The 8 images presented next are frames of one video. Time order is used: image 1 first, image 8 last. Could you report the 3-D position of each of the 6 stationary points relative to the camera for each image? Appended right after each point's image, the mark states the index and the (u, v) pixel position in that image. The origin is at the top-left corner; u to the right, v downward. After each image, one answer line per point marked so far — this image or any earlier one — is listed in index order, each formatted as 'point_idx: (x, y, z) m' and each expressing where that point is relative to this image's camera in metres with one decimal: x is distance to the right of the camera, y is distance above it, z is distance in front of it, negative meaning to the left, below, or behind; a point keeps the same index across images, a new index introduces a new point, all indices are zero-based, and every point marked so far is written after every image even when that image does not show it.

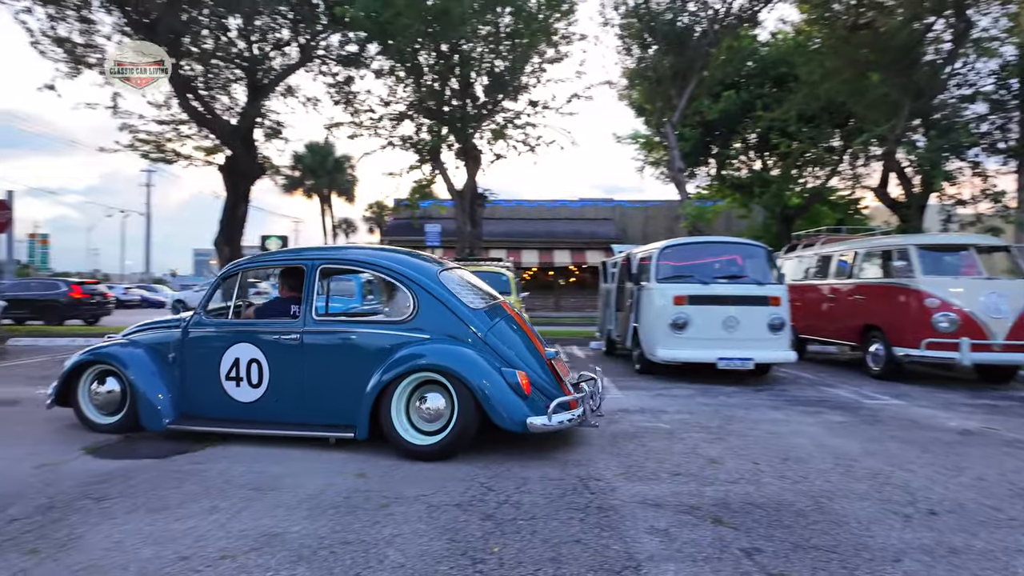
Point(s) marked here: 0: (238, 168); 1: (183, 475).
0: (-7.9, +3.5, +17.2) m
1: (-2.3, -1.3, +4.2) m
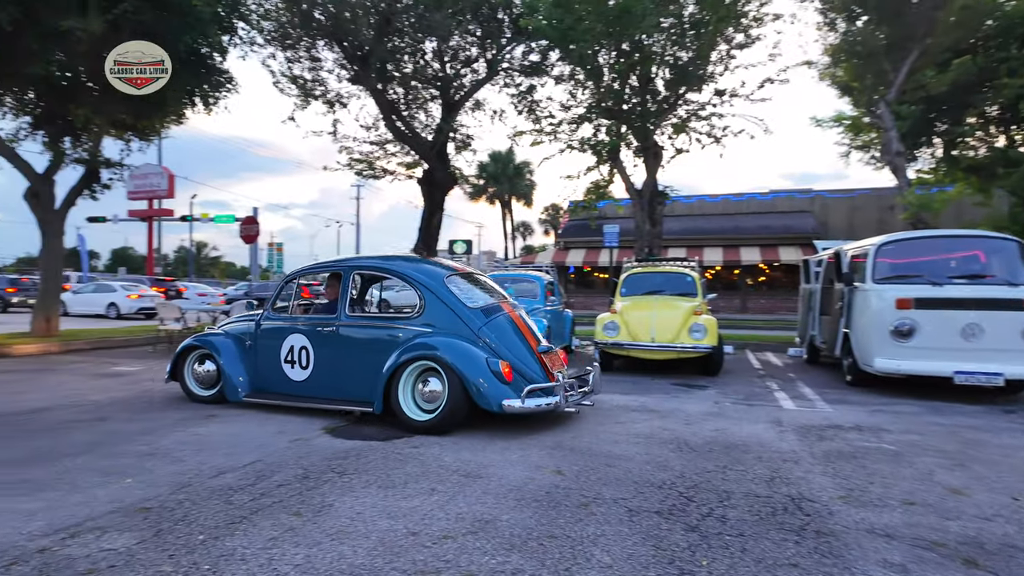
0: (-2.5, +3.4, +18.7) m
1: (-0.9, -1.3, +4.7) m
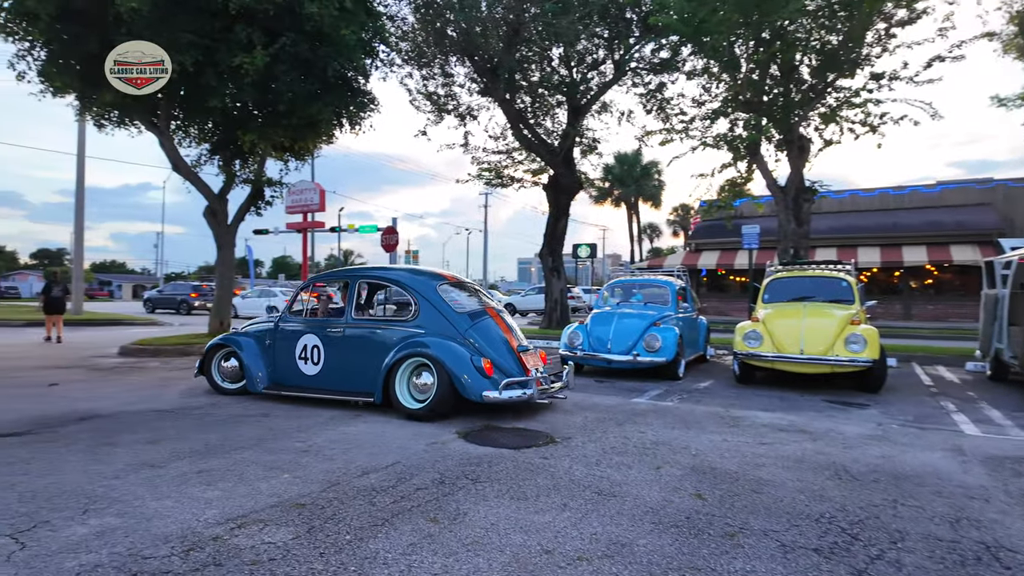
0: (+1.5, +3.3, +18.8) m
1: (+0.2, -1.4, +4.7) m
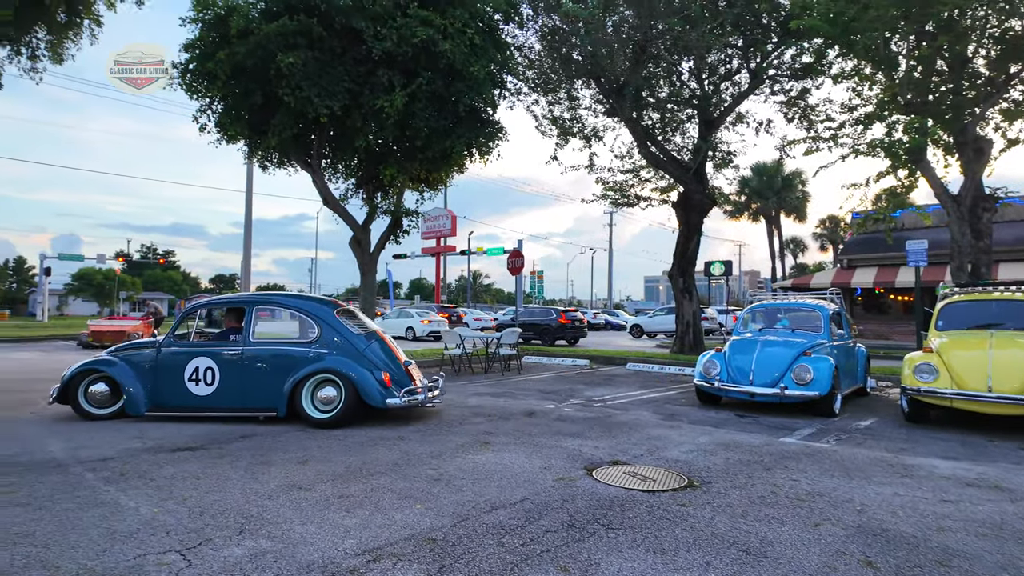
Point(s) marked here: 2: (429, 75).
0: (+5.4, +2.6, +18.0) m
1: (+1.2, -1.7, +4.3) m
2: (-1.9, +4.8, +13.3) m
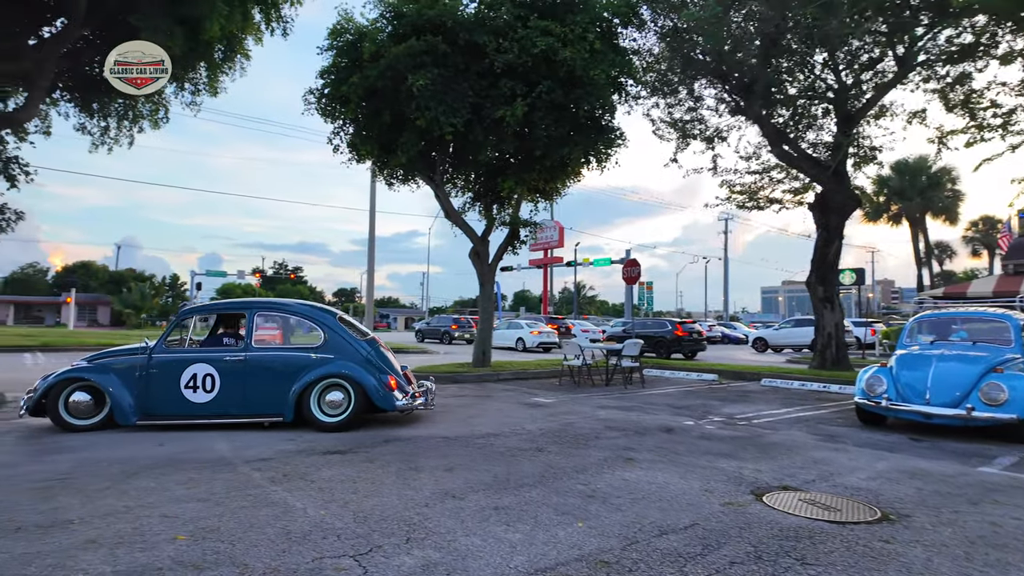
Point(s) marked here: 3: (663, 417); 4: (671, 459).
0: (+8.9, +2.3, +16.5) m
1: (+2.3, -1.7, +3.7) m
2: (+0.8, +4.6, +13.3) m
3: (+2.4, -2.0, +9.3) m
4: (+1.8, -1.9, +6.5) m
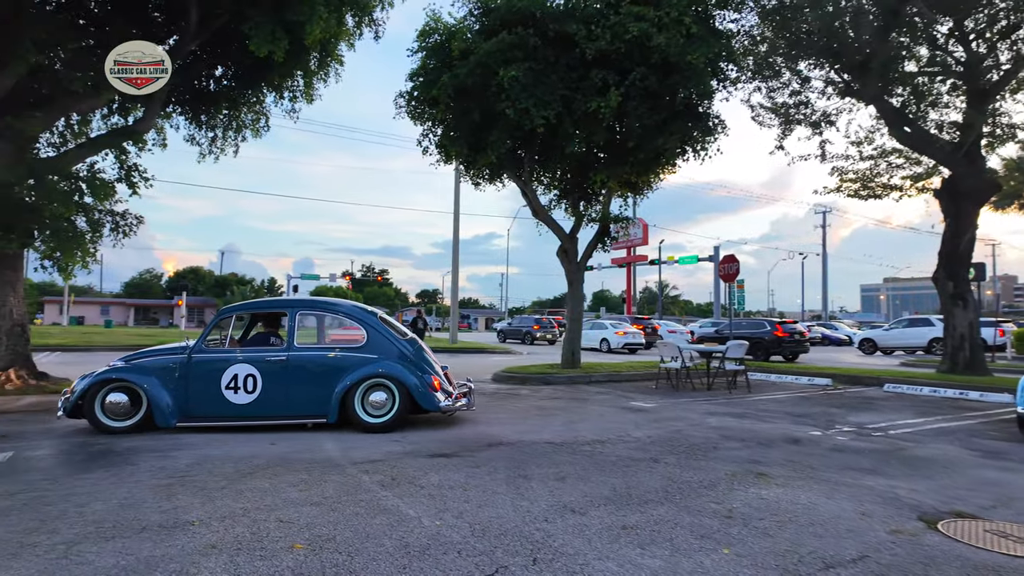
0: (+11.2, +2.4, +14.8) m
1: (+3.1, -1.6, +3.0) m
2: (+2.8, +4.6, +12.6) m
3: (+3.9, -2.0, +8.5) m
4: (+2.9, -1.8, +5.8) m
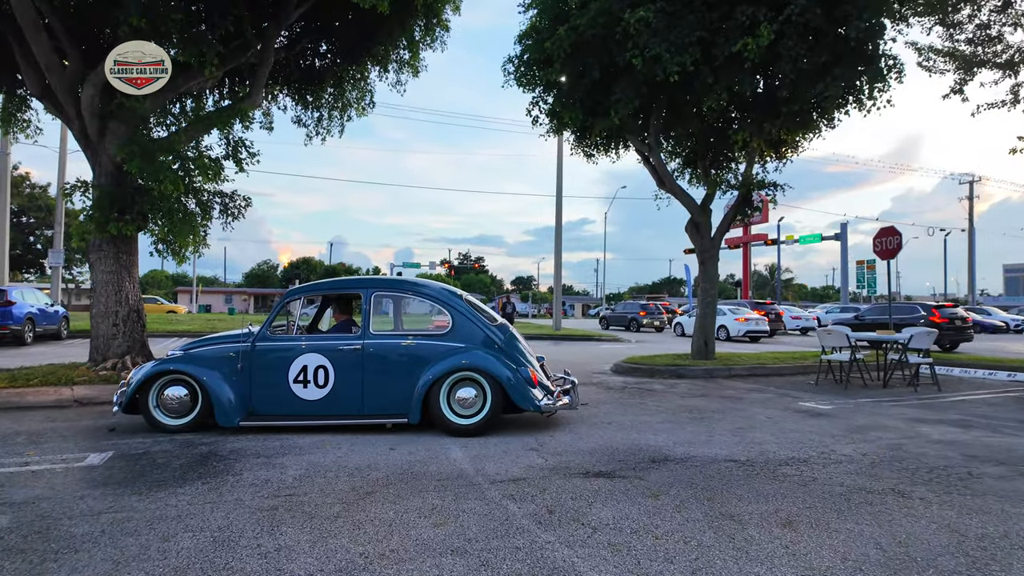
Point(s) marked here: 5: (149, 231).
0: (+13.8, +3.0, +11.3) m
1: (+4.0, -1.4, +1.0) m
2: (+5.1, +5.0, +10.5) m
3: (+5.6, -1.6, +6.3) m
4: (+4.3, -1.6, +3.8) m
5: (-6.2, +1.0, +10.2) m
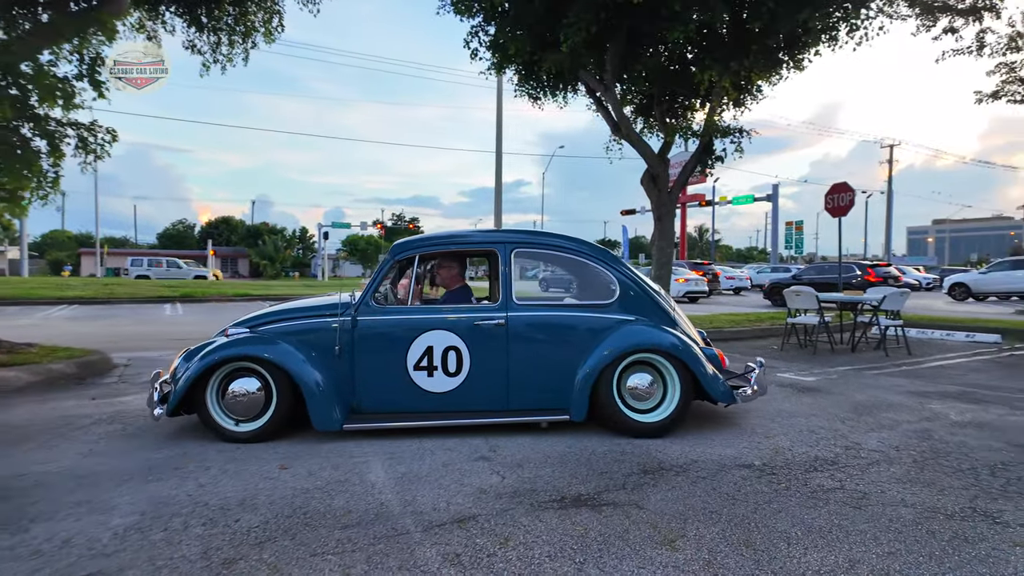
0: (+12.7, +3.8, +11.0) m
1: (+4.1, -1.3, -0.1) m
2: (+4.2, +5.7, +9.0) m
3: (+5.1, -1.2, +5.4) m
4: (+4.0, -1.3, +2.7) m
5: (-7.1, +1.5, +7.8) m
